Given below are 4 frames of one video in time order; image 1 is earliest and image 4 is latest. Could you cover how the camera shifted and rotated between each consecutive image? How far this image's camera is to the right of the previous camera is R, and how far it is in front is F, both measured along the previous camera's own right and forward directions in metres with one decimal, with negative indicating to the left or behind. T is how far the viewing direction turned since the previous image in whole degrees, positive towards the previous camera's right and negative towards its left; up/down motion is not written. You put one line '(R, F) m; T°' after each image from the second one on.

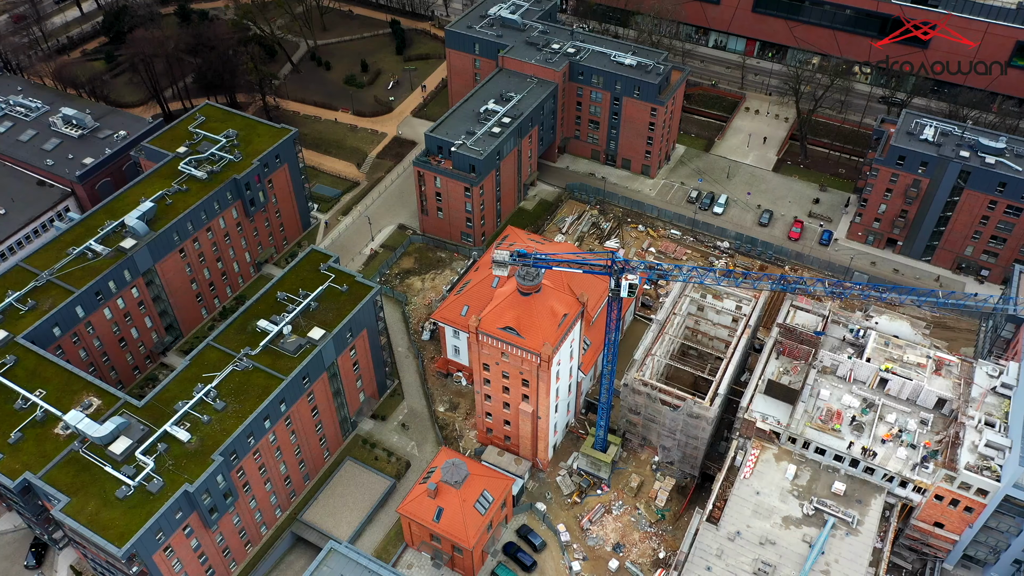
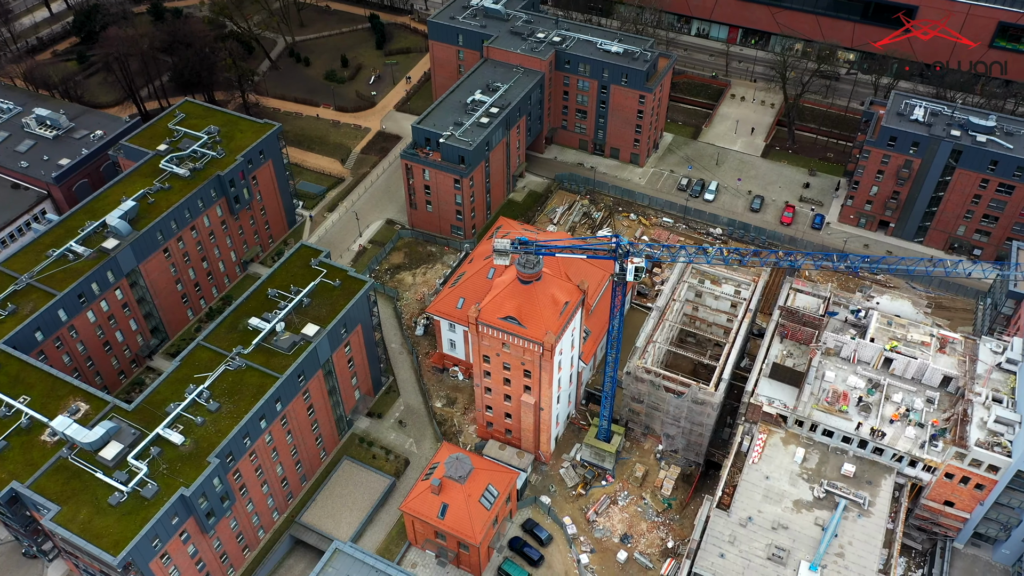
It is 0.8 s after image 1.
(-2.0, +1.7) m; +2°
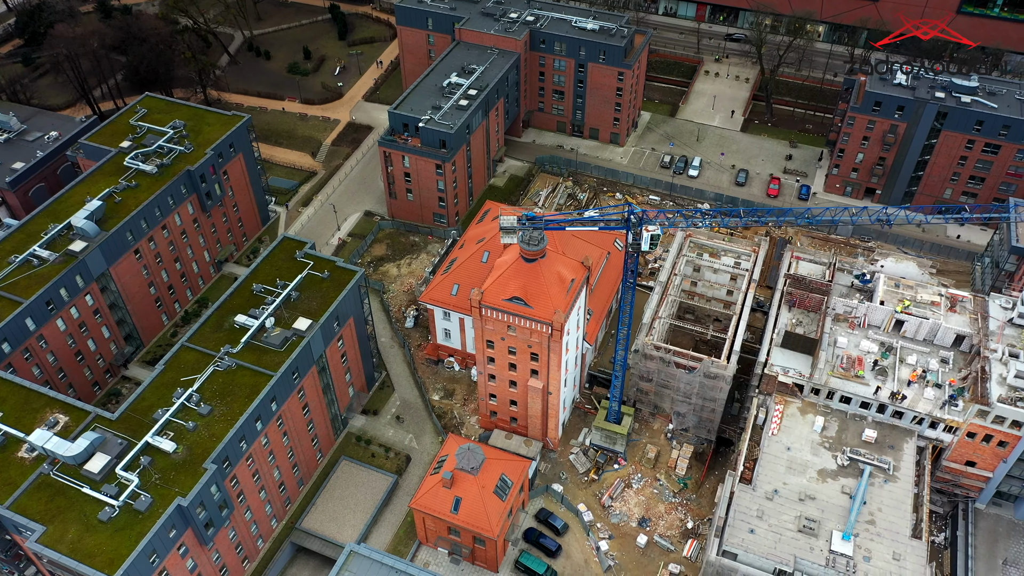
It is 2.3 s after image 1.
(-4.0, +3.3) m; +3°
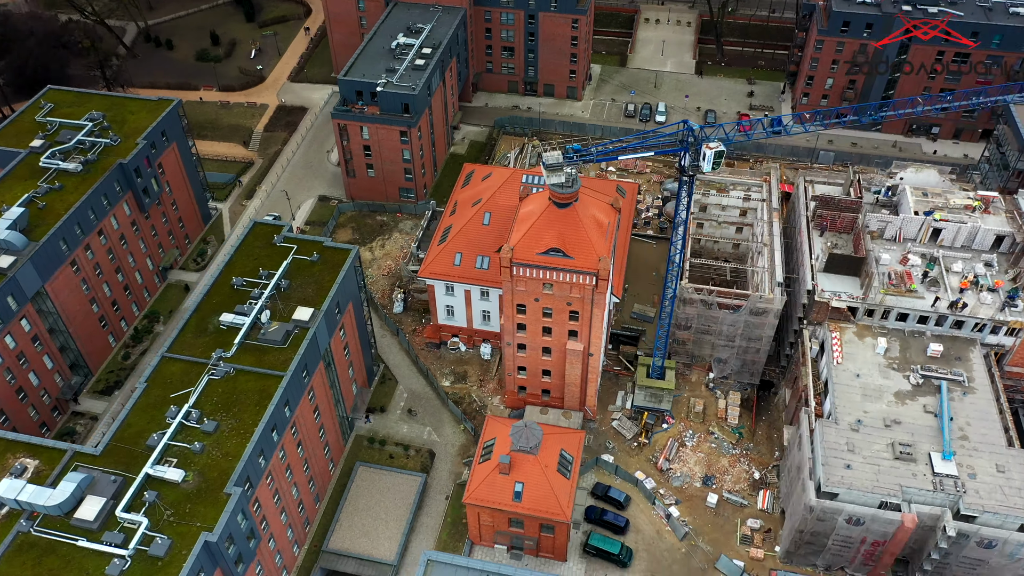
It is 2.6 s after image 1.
(-10.8, +8.8) m; +7°
